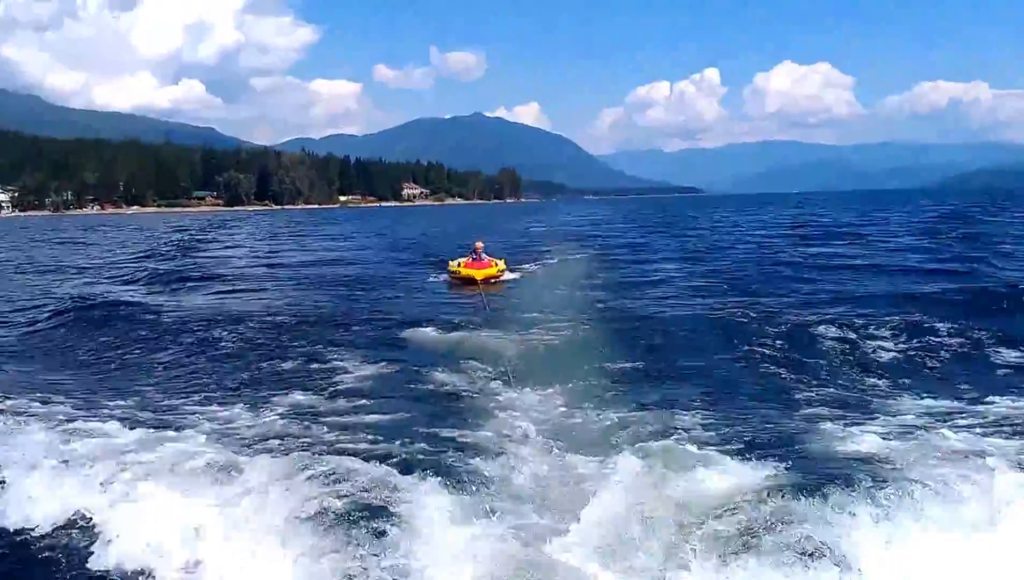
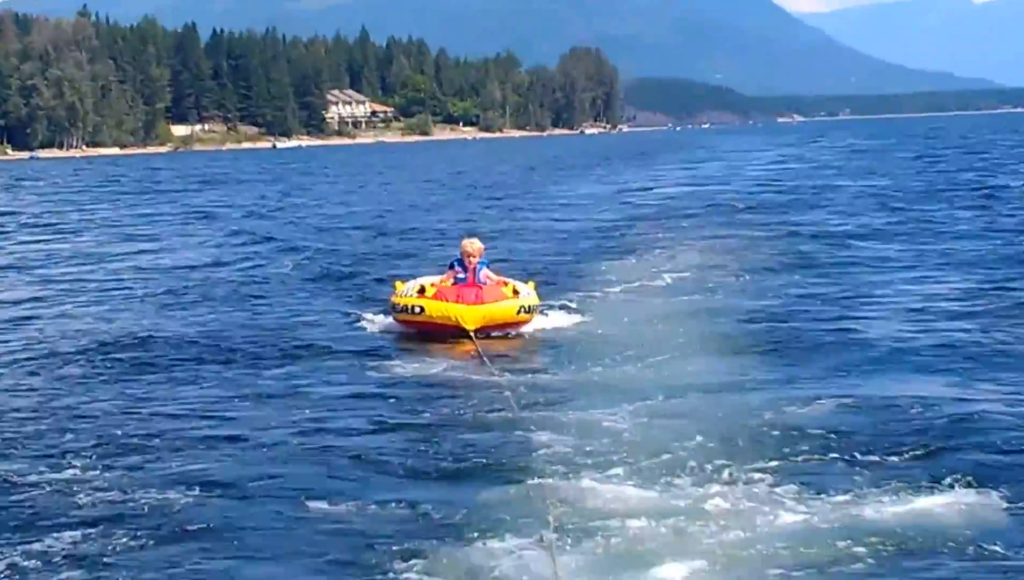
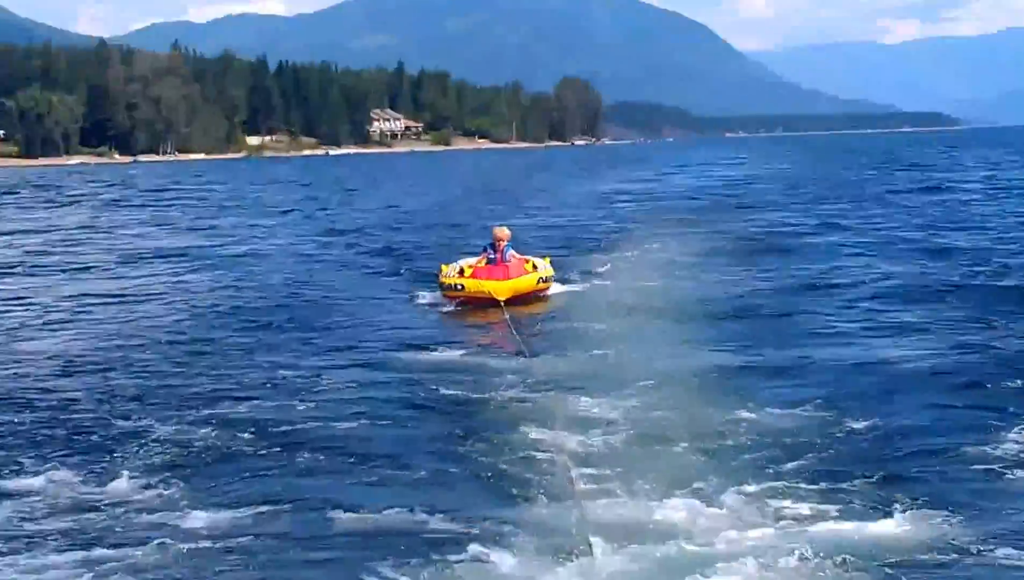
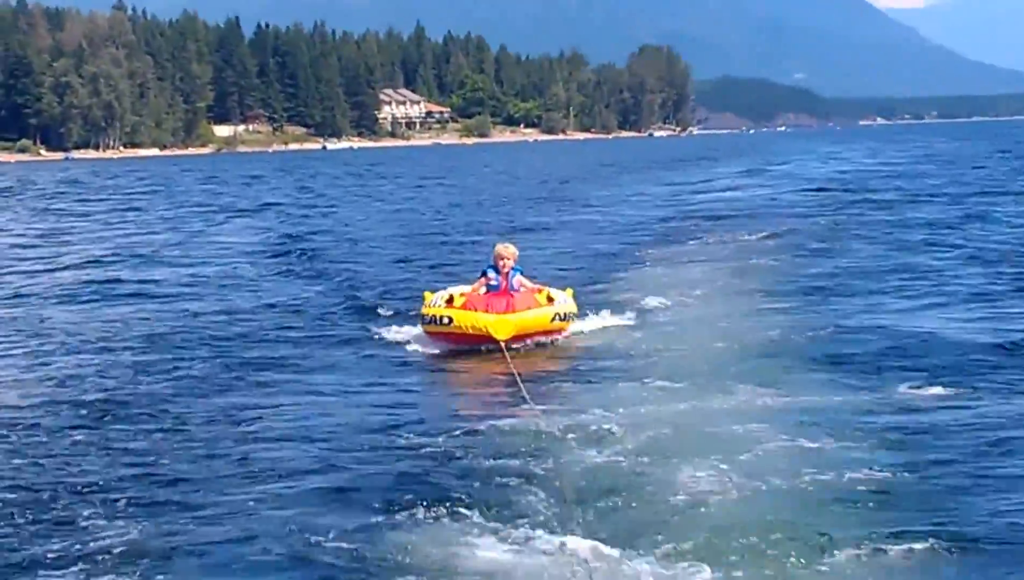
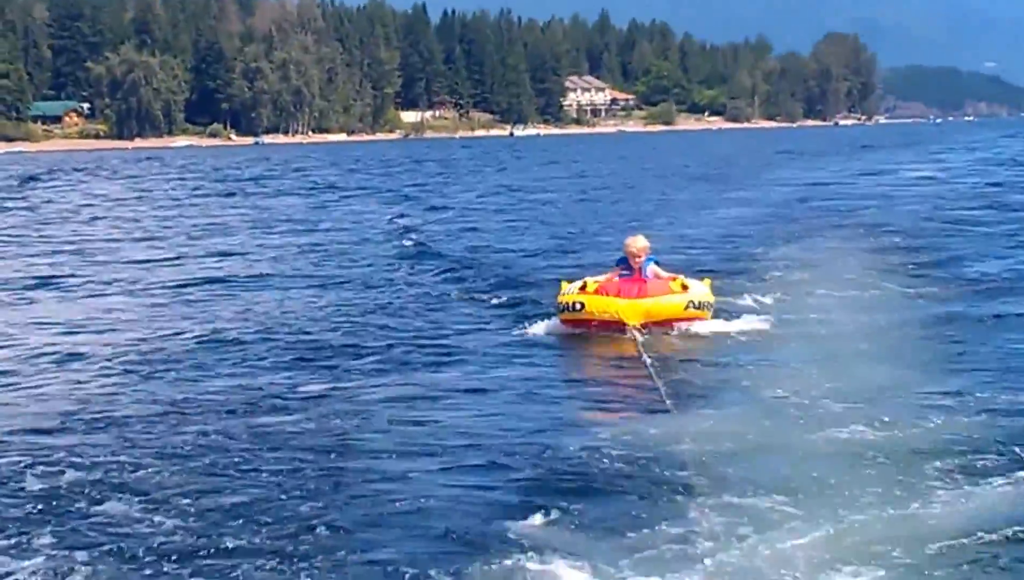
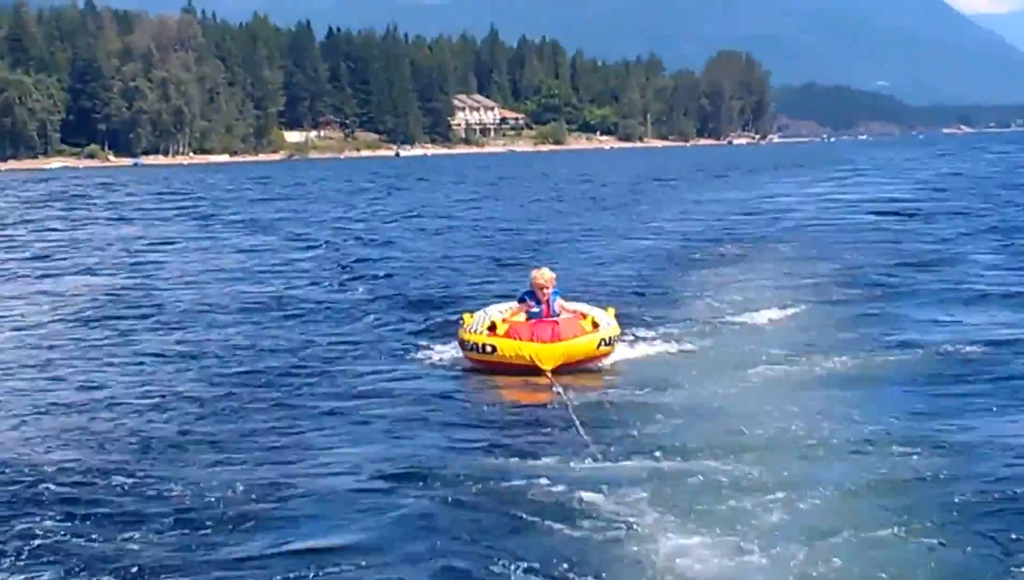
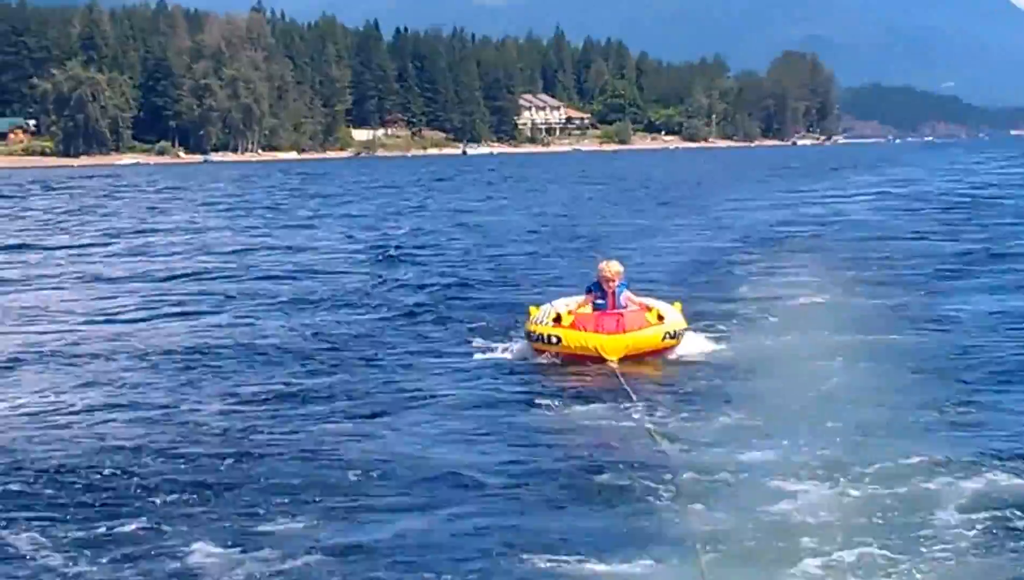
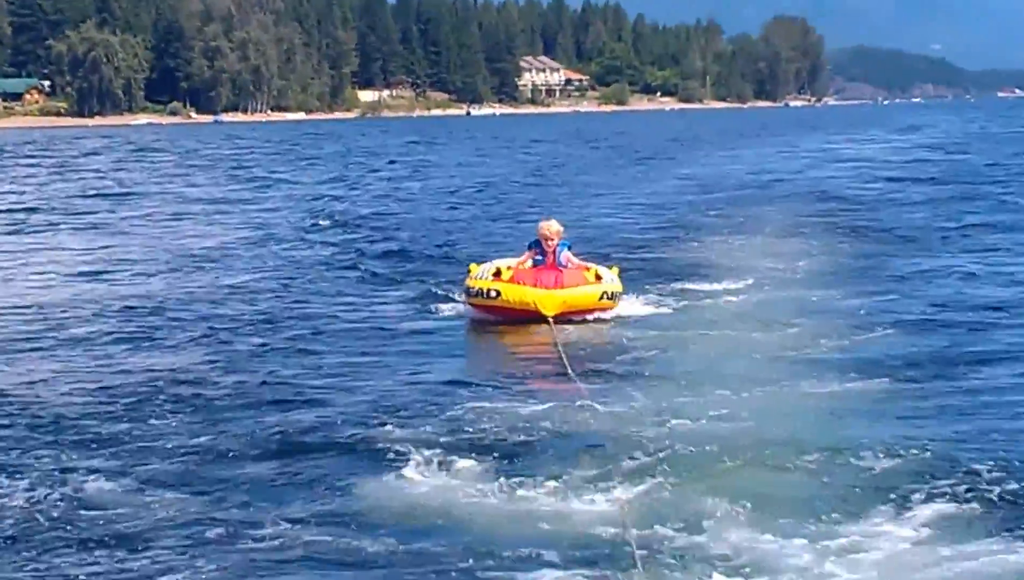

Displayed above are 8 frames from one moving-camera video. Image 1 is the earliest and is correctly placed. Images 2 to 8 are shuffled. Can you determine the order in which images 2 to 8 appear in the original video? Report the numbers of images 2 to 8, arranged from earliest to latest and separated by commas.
3, 2, 4, 6, 7, 5, 8
